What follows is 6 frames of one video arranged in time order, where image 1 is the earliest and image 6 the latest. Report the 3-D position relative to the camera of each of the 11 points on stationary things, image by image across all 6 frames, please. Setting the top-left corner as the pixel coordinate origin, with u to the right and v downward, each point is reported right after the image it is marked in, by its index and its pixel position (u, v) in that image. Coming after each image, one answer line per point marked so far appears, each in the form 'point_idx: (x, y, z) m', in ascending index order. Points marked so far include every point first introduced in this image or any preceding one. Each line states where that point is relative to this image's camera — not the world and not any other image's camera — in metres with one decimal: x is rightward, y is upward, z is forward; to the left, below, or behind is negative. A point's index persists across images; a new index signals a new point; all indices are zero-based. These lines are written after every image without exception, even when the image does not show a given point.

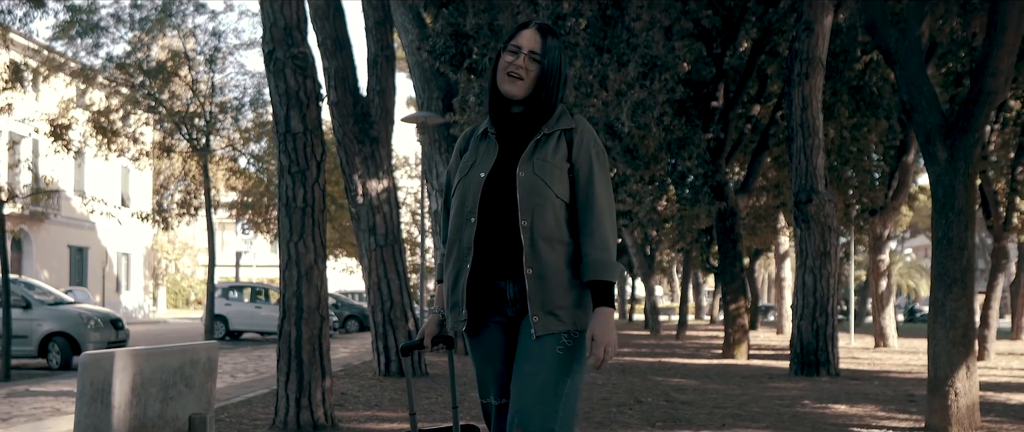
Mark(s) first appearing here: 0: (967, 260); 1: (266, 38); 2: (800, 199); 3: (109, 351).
0: (+3.6, -0.3, +10.0) m
1: (-2.0, +1.4, +10.2) m
2: (+4.1, +0.2, +17.9) m
3: (-2.0, -0.7, +6.3) m
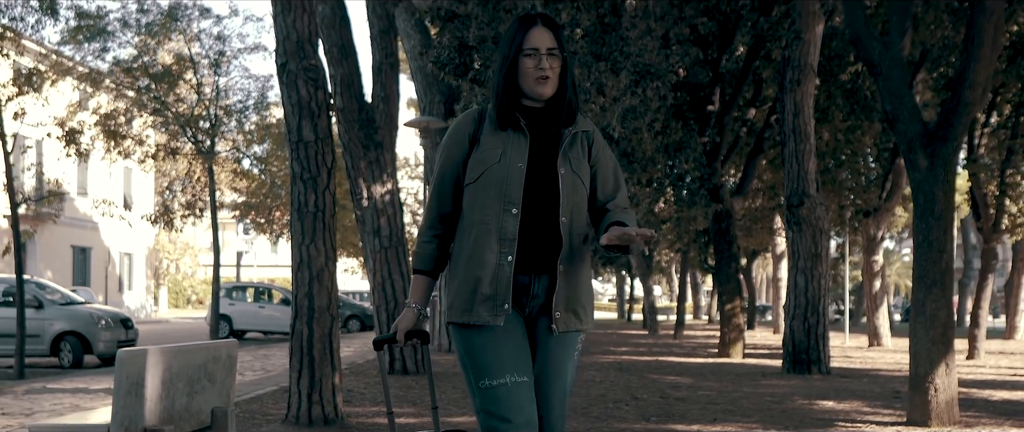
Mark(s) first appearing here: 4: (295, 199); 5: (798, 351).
0: (+3.6, -0.4, +10.5) m
1: (-2.0, +1.4, +10.7) m
2: (+4.1, +0.2, +18.4) m
3: (-2.0, -0.7, +6.8) m
4: (-1.9, +0.1, +10.8) m
5: (+4.2, -2.0, +18.7) m
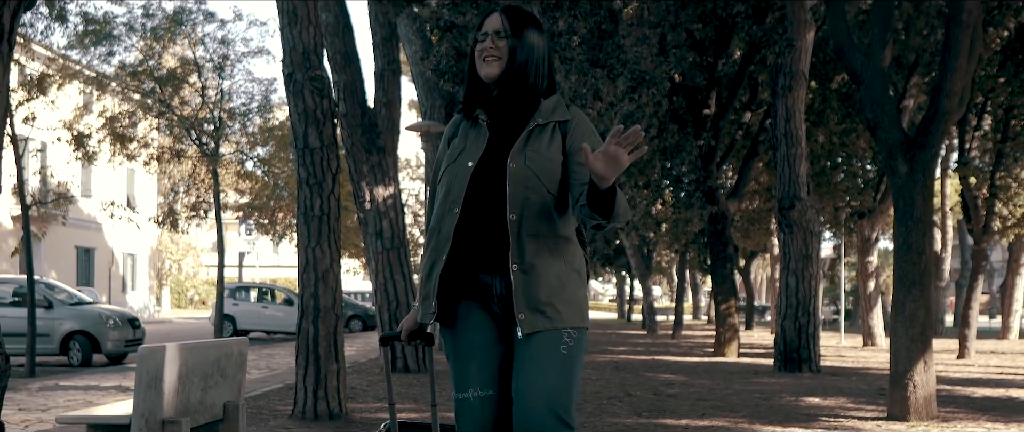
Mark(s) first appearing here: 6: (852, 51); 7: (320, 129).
0: (+3.6, -0.4, +10.9) m
1: (-2.0, +1.4, +11.2) m
2: (+4.1, +0.2, +18.9) m
3: (-2.0, -0.7, +7.2) m
4: (-1.9, +0.1, +11.2) m
5: (+4.2, -2.0, +19.1) m
6: (+3.1, +1.5, +11.5) m
7: (-1.7, +0.8, +11.2) m
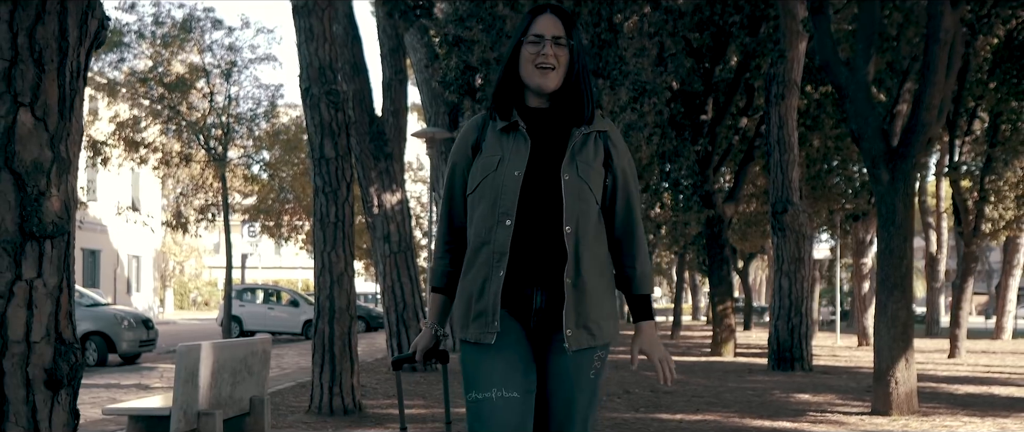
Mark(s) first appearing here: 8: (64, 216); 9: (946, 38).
0: (+3.7, -0.5, +11.6) m
1: (-2.0, +1.3, +11.8) m
2: (+4.1, +0.1, +19.5) m
3: (-2.0, -0.8, +7.9) m
4: (-1.9, +0.1, +11.9) m
5: (+4.3, -2.1, +19.8) m
6: (+3.2, +1.4, +12.2) m
7: (-1.7, +0.7, +11.9) m
8: (-1.8, 0.0, +4.9) m
9: (+4.0, +1.6, +11.4) m
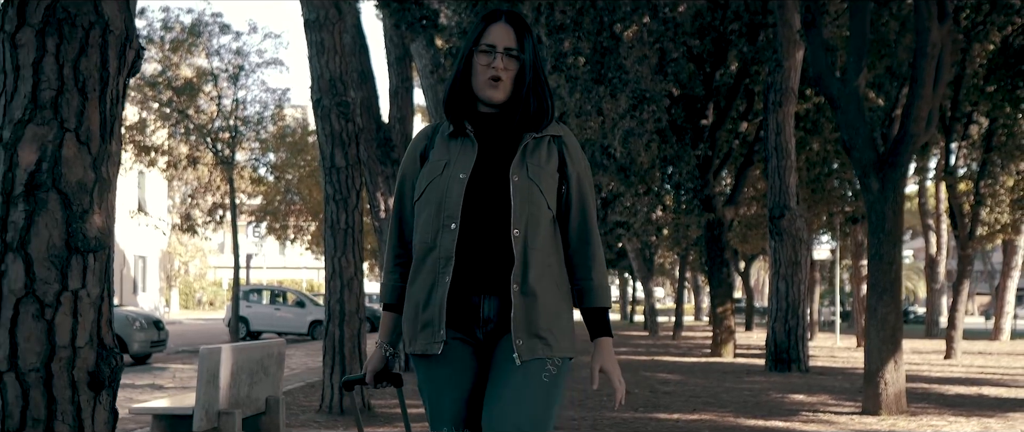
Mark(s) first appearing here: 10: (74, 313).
0: (+3.7, -0.5, +12.0) m
1: (-1.9, +1.3, +12.3) m
2: (+4.2, 0.0, +20.0) m
3: (-2.0, -0.9, +8.4) m
4: (-1.8, 0.0, +12.4) m
5: (+4.3, -2.2, +20.2) m
6: (+3.2, +1.4, +12.6) m
7: (-1.6, +0.6, +12.3) m
8: (-1.7, -0.1, +5.4) m
9: (+4.0, +1.6, +11.9) m
10: (-1.8, -0.4, +5.2) m
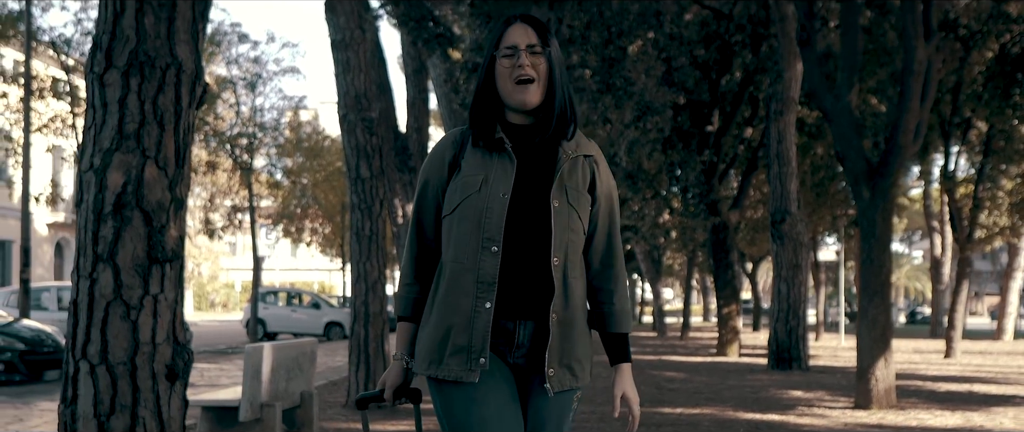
0: (+3.8, -0.6, +12.9) m
1: (-1.8, +1.2, +13.2) m
2: (+4.4, 0.0, +20.8) m
3: (-1.8, -0.9, +9.2) m
4: (-1.7, -0.1, +13.2) m
5: (+4.5, -2.3, +21.0) m
6: (+3.3, +1.3, +13.4) m
7: (-1.5, +0.6, +13.2) m
8: (-1.6, -0.1, +6.2) m
9: (+4.1, +1.5, +12.7) m
10: (-1.7, -0.5, +6.0) m
